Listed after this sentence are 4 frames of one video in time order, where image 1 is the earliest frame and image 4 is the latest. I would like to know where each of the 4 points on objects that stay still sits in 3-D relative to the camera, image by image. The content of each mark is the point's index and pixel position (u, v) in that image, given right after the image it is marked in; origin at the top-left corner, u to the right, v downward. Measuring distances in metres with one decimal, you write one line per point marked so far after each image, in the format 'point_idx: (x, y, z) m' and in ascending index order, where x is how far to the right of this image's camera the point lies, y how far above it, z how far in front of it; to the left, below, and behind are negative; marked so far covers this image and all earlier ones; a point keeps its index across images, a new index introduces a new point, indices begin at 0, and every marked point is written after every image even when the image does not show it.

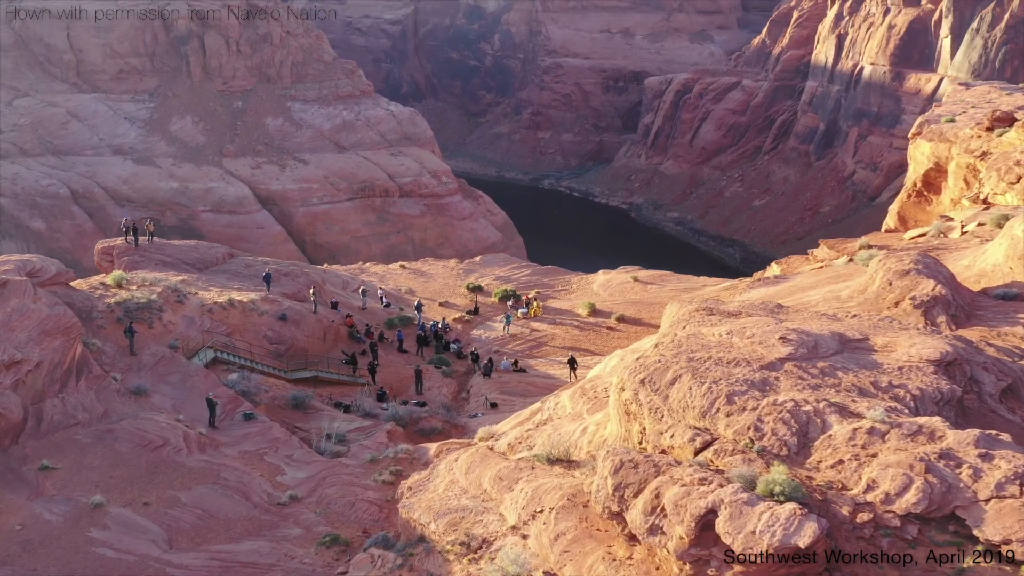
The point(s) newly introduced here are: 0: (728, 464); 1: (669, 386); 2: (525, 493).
0: (+2.2, -1.8, +12.3) m
1: (+1.8, -1.2, +13.9) m
2: (+0.1, -2.3, +13.4) m
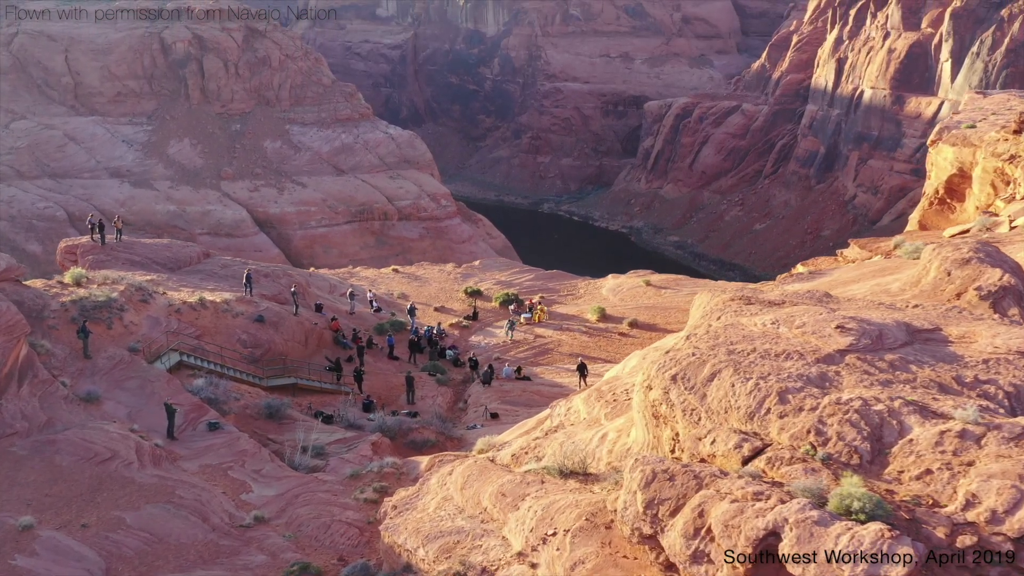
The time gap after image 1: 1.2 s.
0: (+2.3, -1.6, +9.9) m
1: (+1.9, -0.9, +11.6) m
2: (+0.2, -2.1, +11.0) m
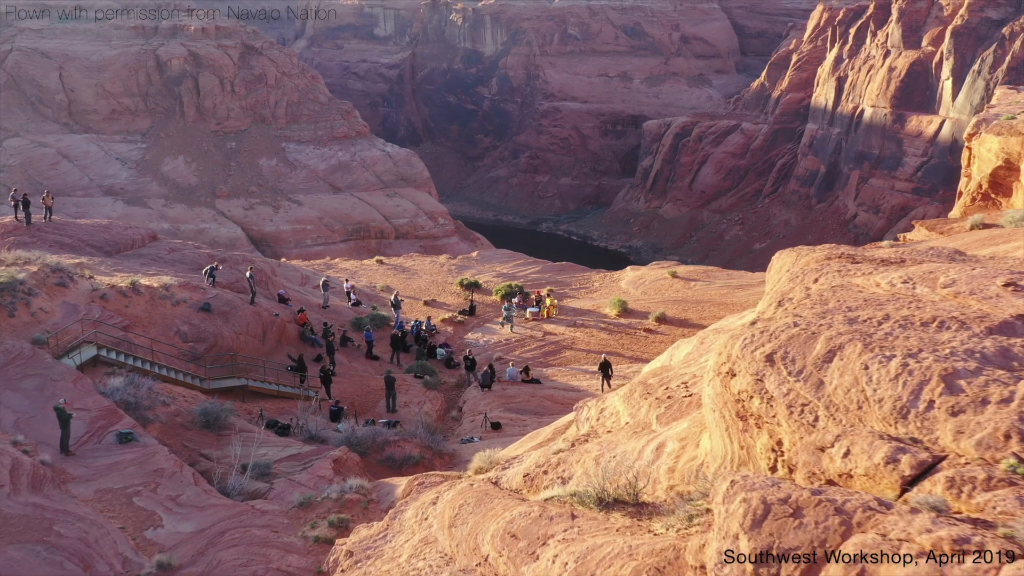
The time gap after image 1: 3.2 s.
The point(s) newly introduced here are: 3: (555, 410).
0: (+2.4, -1.1, +5.9) m
1: (+2.0, -0.5, +7.6) m
2: (+0.3, -1.6, +7.0) m
3: (+0.6, -1.6, +16.0) m
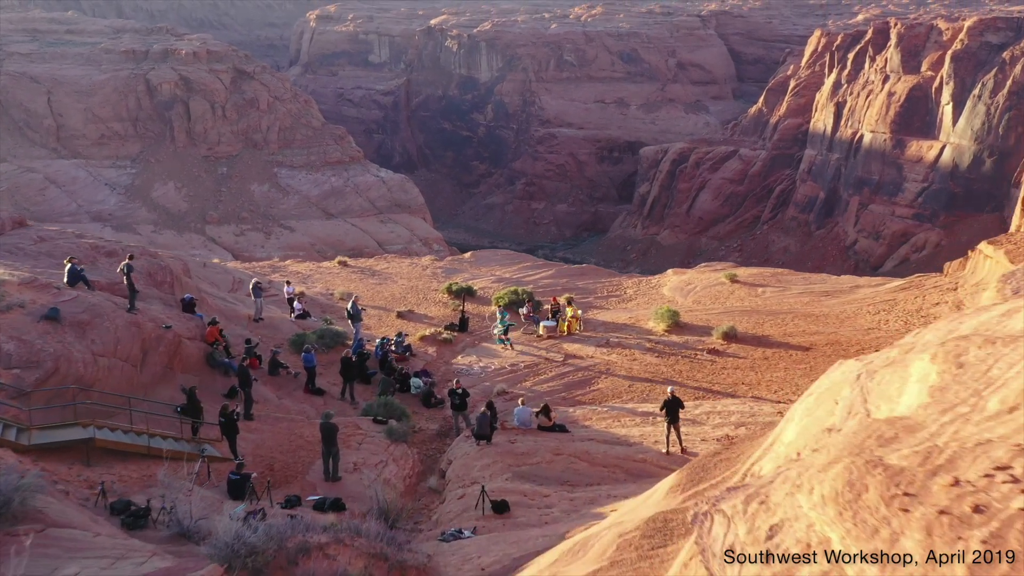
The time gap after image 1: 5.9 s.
0: (+2.5, -0.8, 0.0) m
1: (+2.1, -0.2, +1.7) m
2: (+0.4, -1.4, +1.1) m
3: (+0.7, -1.6, +10.1) m
